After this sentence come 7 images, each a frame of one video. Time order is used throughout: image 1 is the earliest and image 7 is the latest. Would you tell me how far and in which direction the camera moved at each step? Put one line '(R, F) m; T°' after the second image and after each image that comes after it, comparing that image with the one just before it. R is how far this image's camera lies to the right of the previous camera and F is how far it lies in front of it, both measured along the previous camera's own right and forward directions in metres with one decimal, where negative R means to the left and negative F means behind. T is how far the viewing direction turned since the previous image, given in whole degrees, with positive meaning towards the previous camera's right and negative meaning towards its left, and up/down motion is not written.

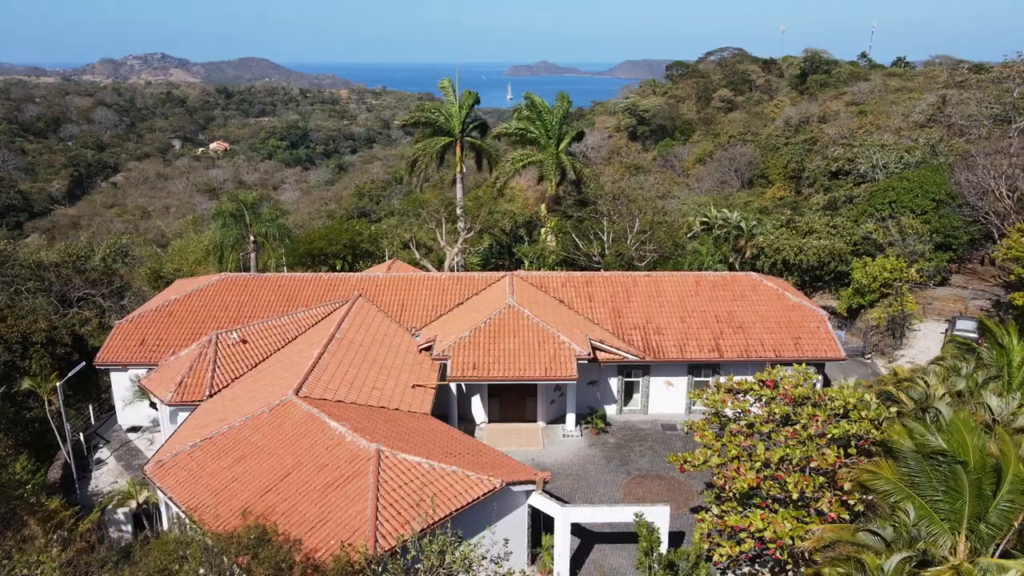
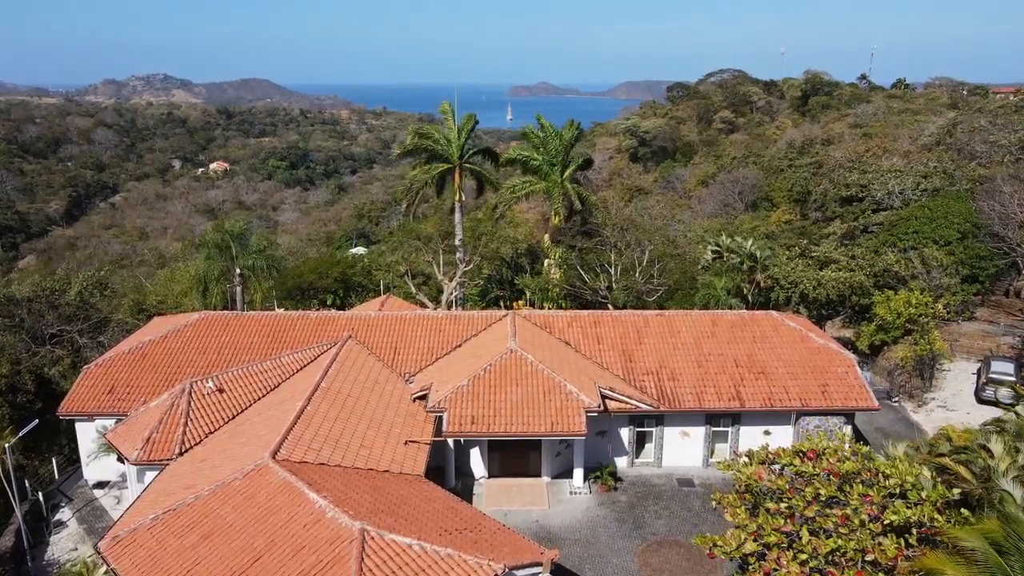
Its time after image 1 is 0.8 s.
(-0.1, +1.4) m; 0°
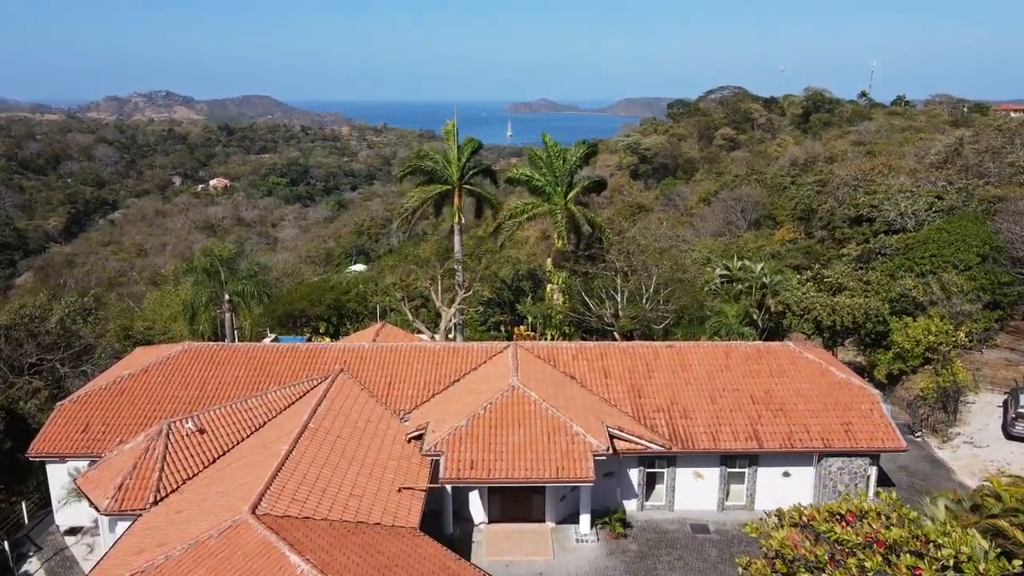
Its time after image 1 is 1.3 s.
(0.0, +1.0) m; 0°
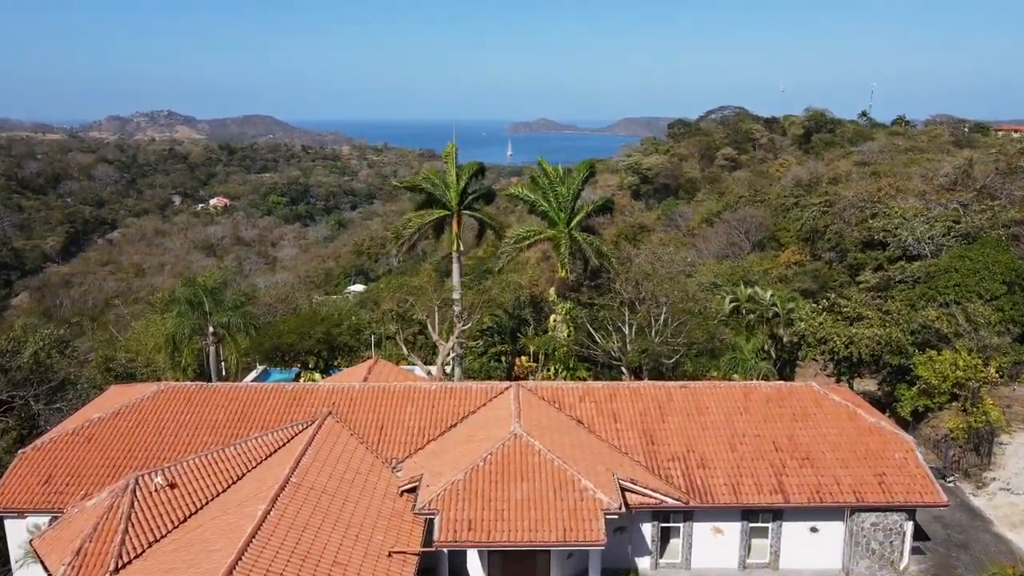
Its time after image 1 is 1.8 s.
(0.0, +1.2) m; 0°
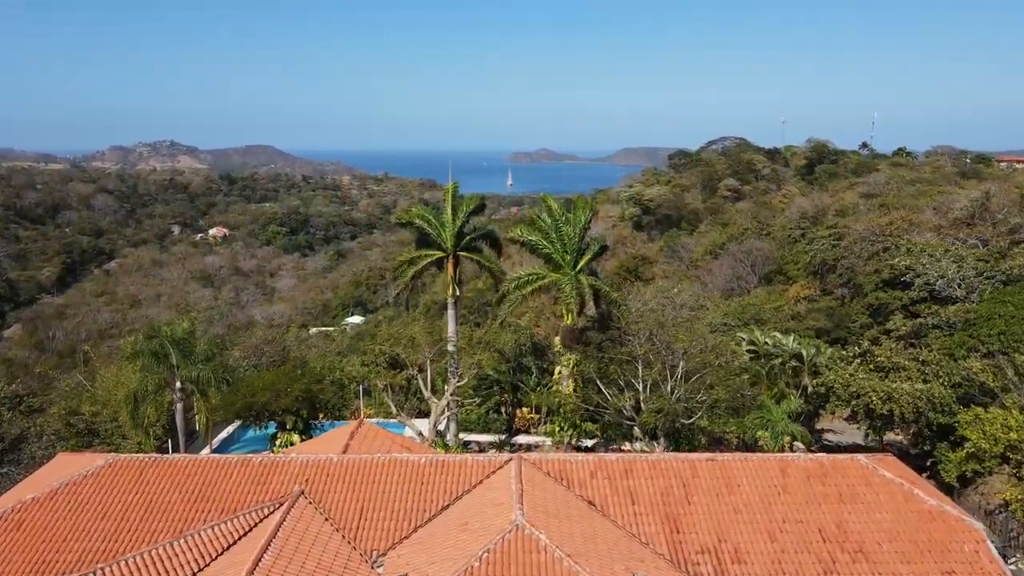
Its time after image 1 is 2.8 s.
(0.0, +2.0) m; 0°
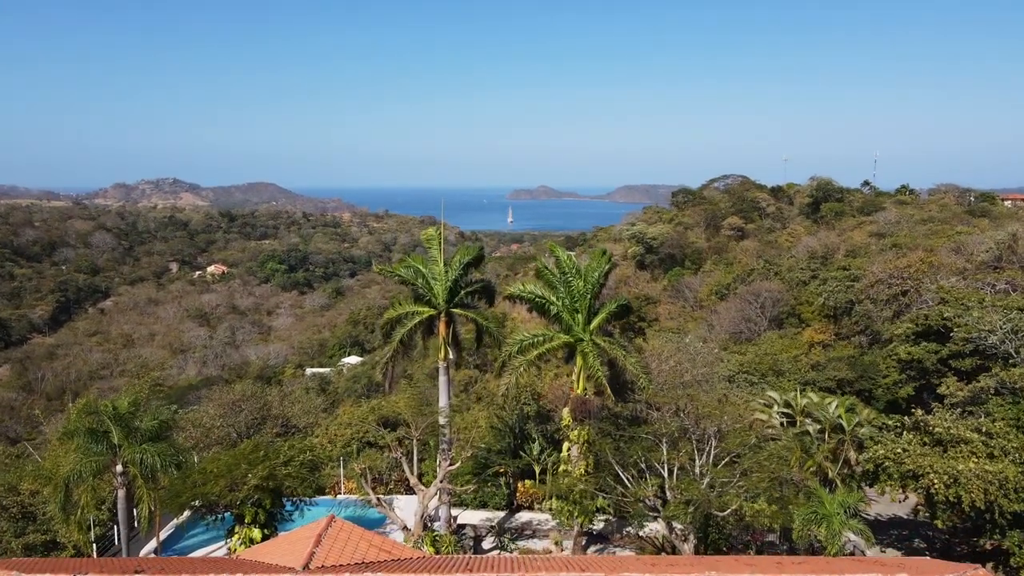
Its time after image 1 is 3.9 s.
(0.0, +2.7) m; 0°
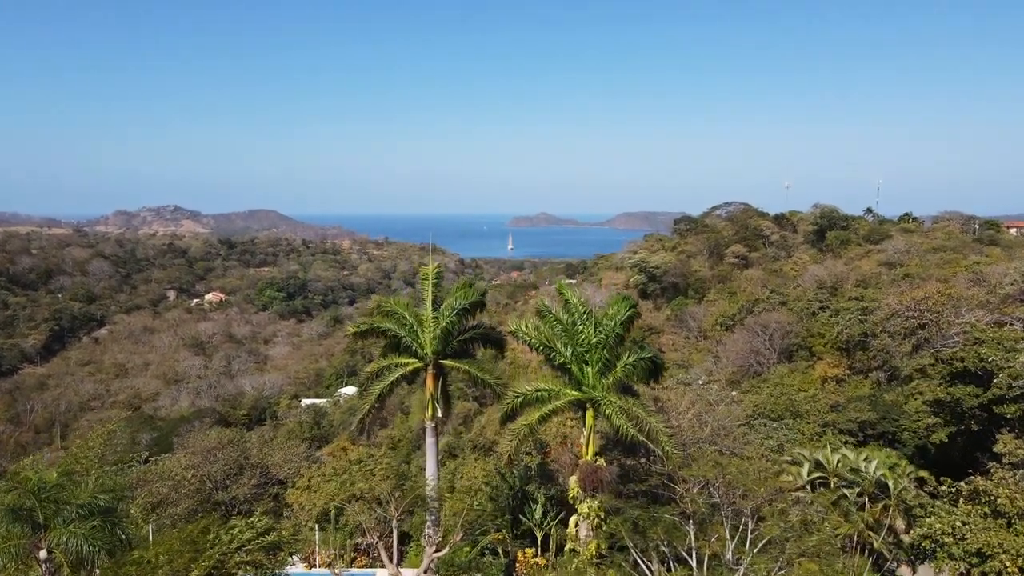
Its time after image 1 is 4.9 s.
(0.0, +2.4) m; 0°
